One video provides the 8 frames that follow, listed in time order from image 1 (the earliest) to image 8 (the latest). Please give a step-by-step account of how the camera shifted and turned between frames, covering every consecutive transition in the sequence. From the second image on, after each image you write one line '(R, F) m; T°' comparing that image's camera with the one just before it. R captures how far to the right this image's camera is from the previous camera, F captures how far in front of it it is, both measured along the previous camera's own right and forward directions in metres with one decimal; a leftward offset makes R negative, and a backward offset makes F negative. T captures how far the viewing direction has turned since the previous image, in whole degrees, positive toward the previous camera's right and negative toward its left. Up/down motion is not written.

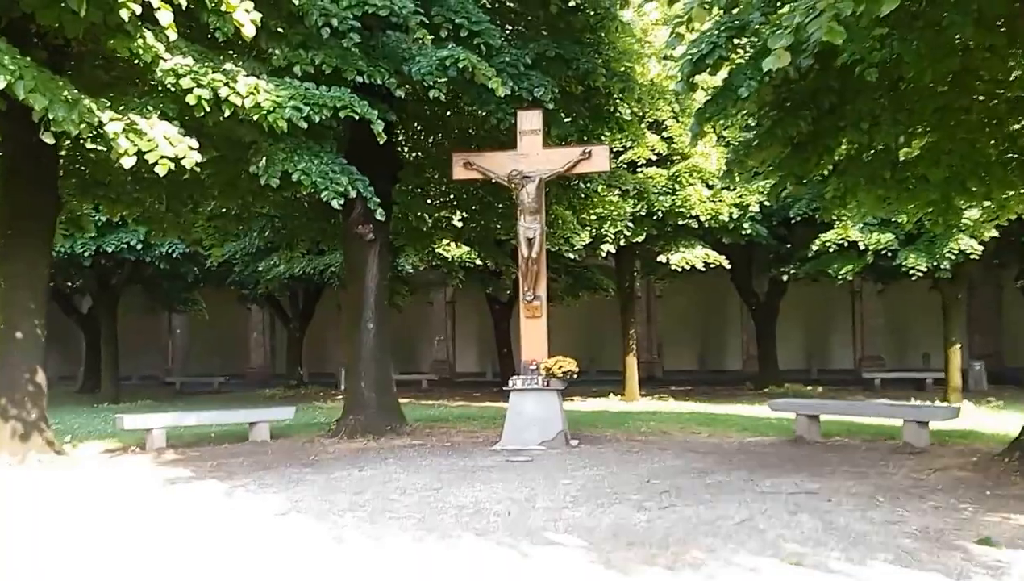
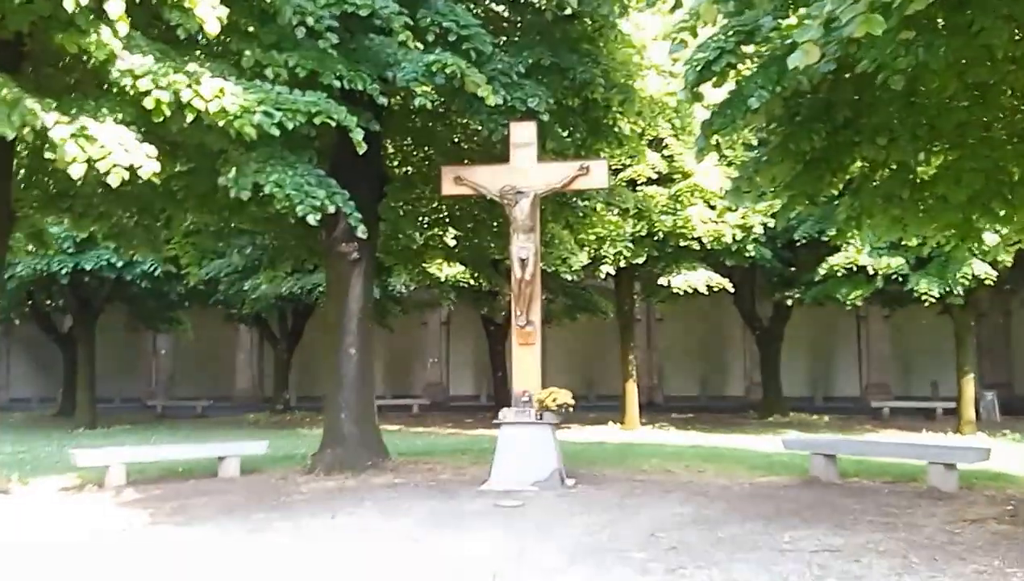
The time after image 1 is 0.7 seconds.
(+0.1, +0.8) m; 0°
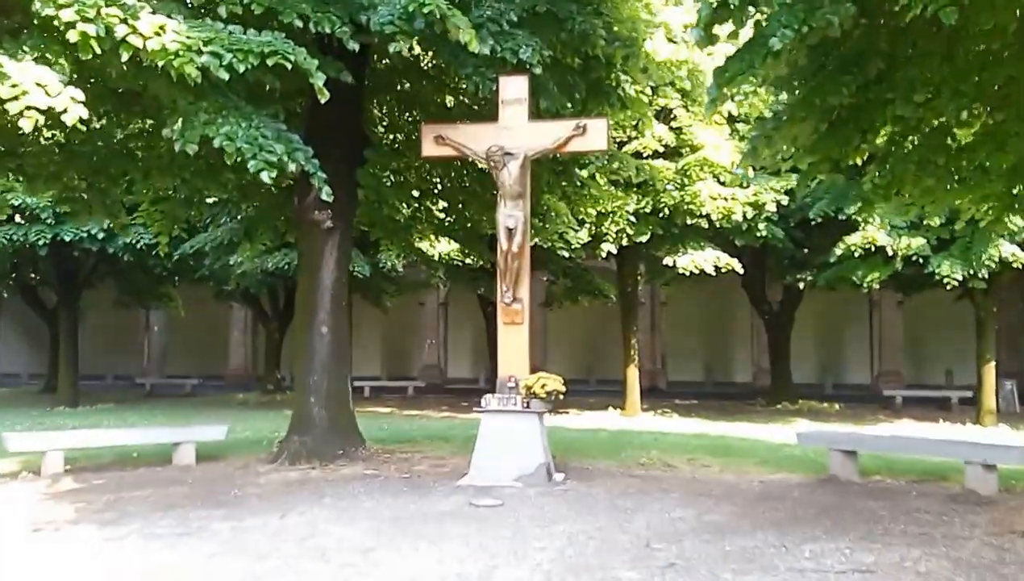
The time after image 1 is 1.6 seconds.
(+0.2, +1.0) m; 0°
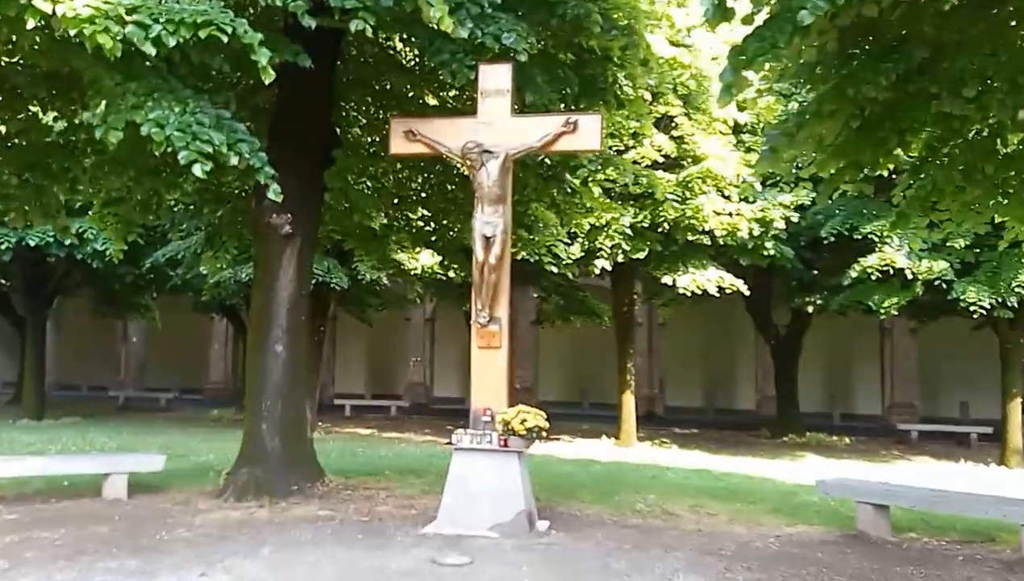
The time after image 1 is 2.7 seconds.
(+0.2, +1.1) m; 0°
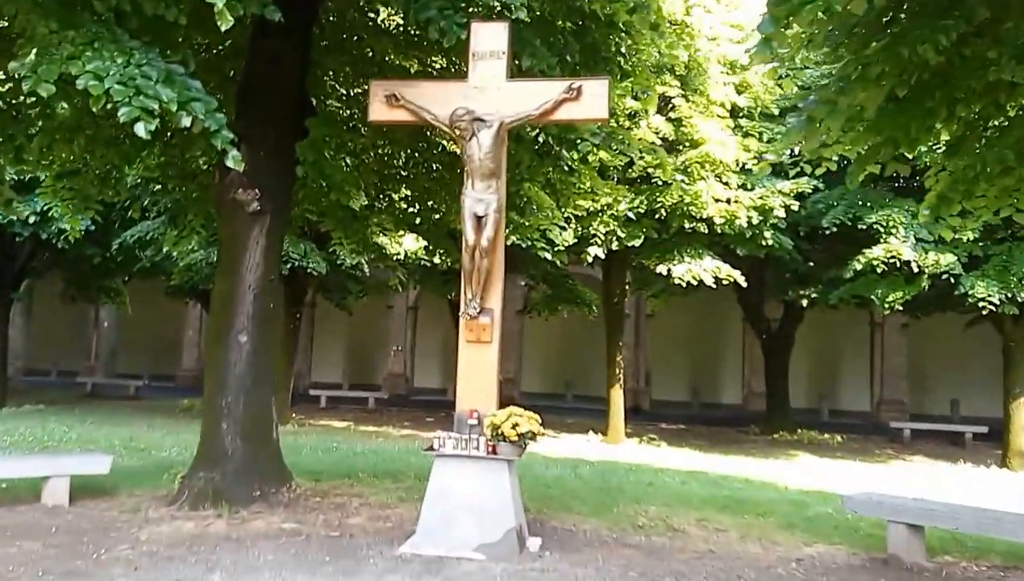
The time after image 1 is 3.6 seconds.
(-0.1, +0.9) m; +1°
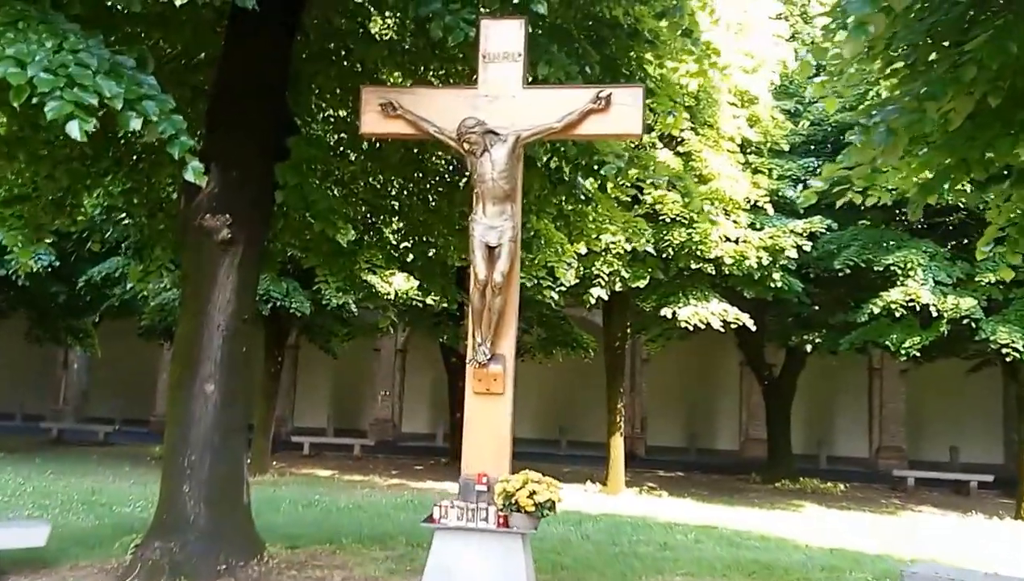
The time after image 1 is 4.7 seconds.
(-0.2, +1.0) m; +1°
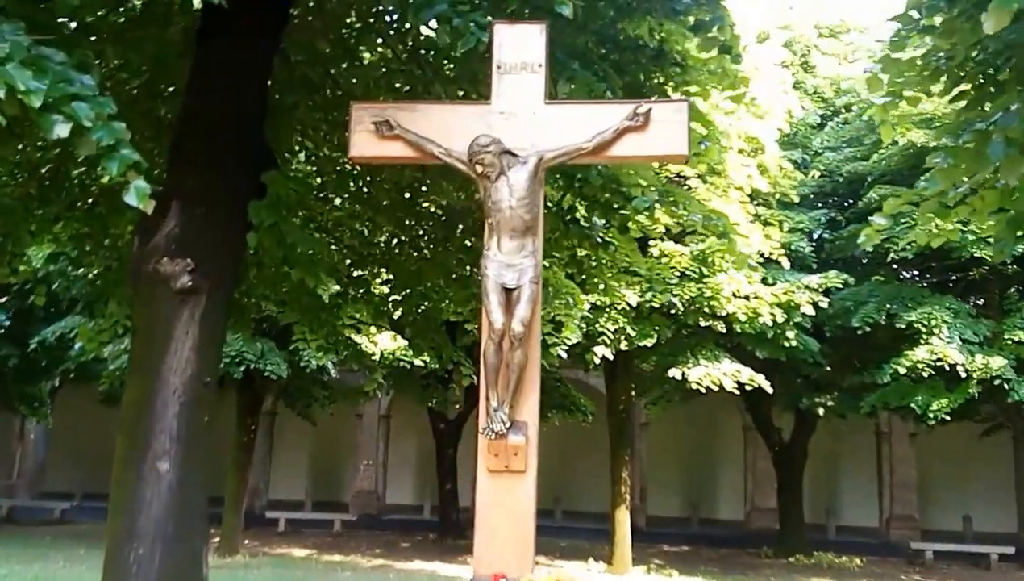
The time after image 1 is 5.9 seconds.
(-0.2, +1.0) m; +1°
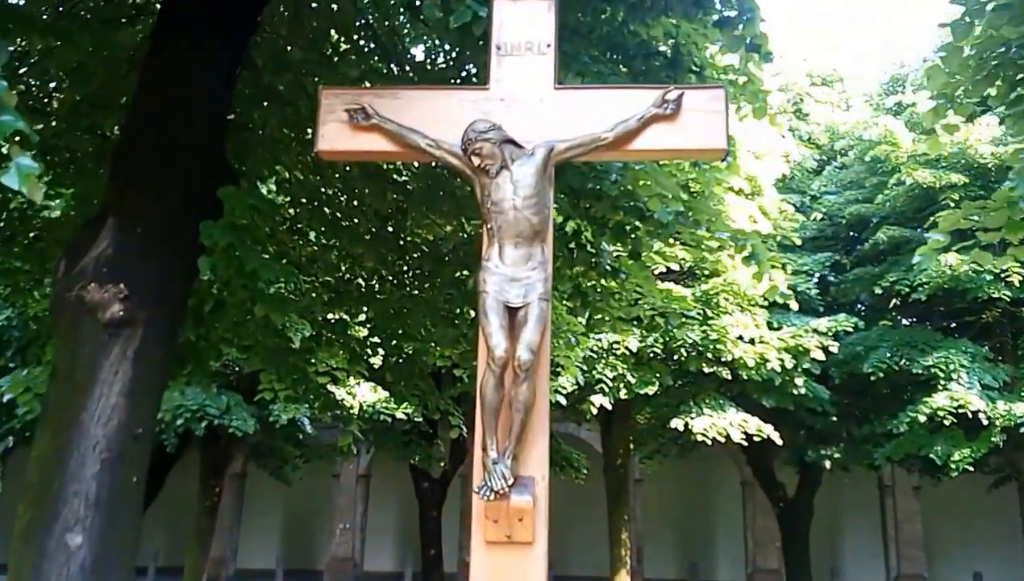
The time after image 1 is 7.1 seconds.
(-0.1, +0.9) m; +1°
